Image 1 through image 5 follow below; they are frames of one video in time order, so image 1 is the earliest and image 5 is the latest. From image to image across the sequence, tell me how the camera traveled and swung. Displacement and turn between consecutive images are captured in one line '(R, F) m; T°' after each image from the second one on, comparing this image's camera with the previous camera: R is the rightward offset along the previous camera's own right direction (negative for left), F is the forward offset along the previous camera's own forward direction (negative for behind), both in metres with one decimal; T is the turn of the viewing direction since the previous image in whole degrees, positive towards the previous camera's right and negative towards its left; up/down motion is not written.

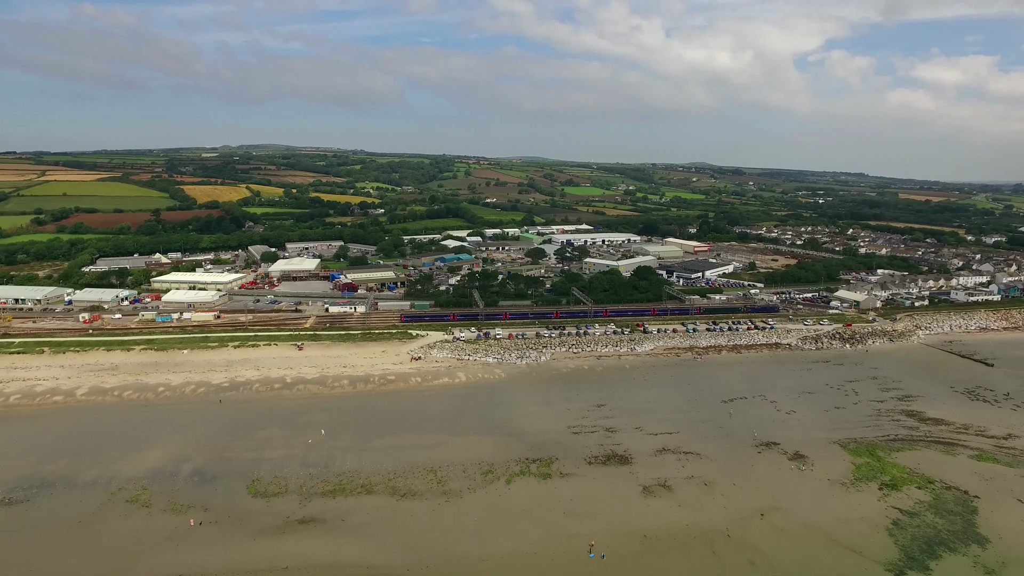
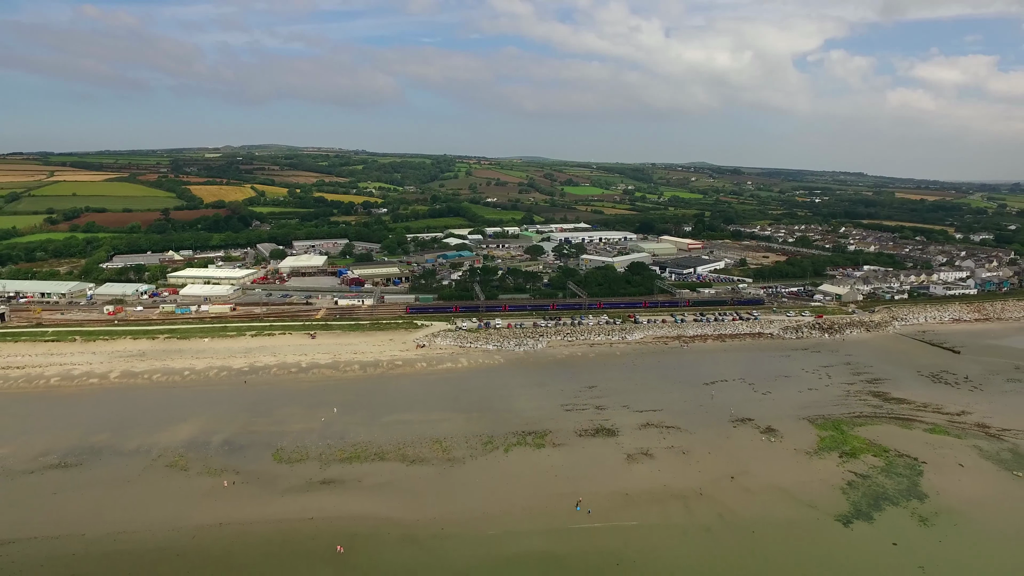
(+0.1, -1.4) m; 0°
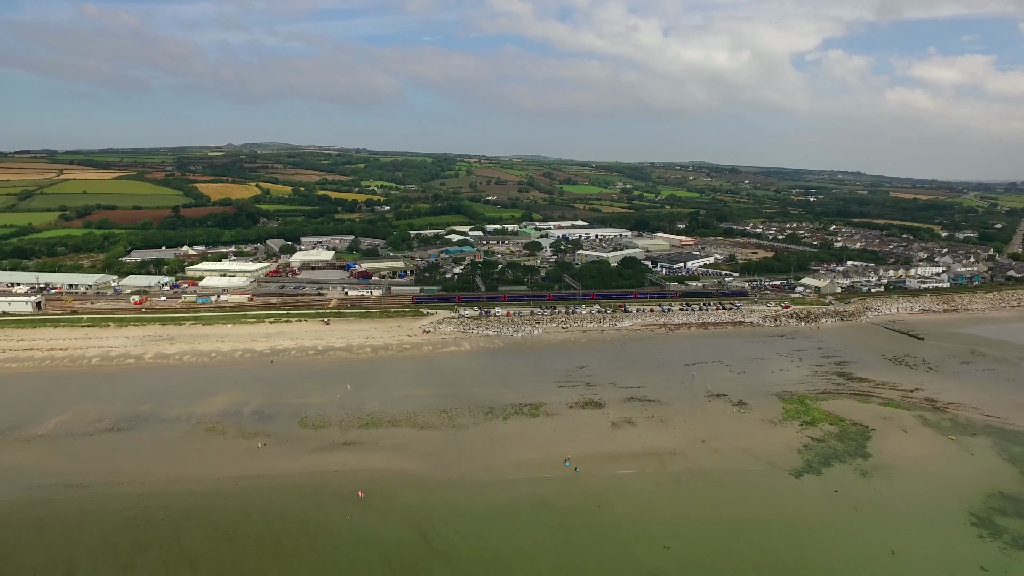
(0.0, -1.8) m; 0°
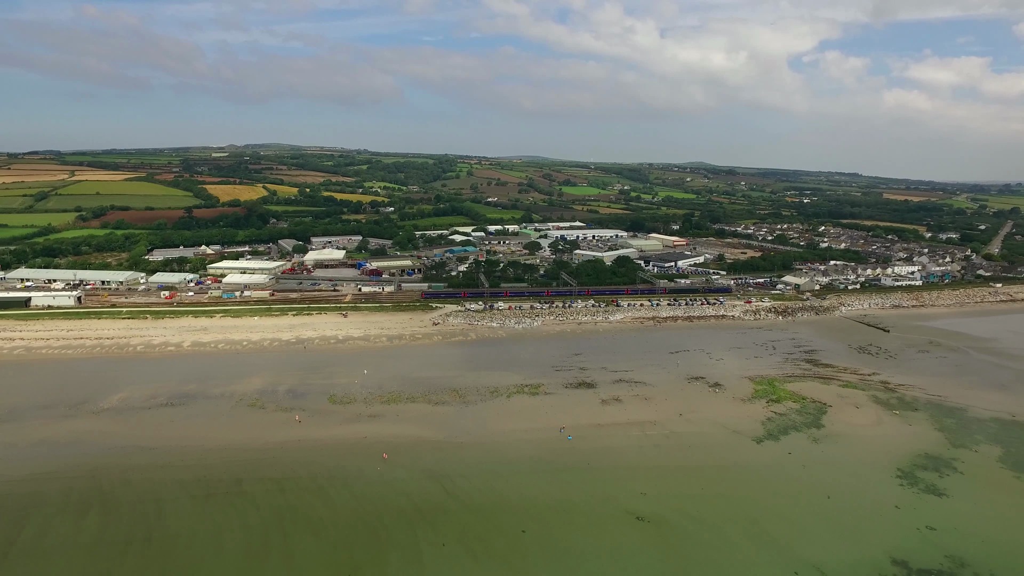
(-0.1, -2.2) m; 0°
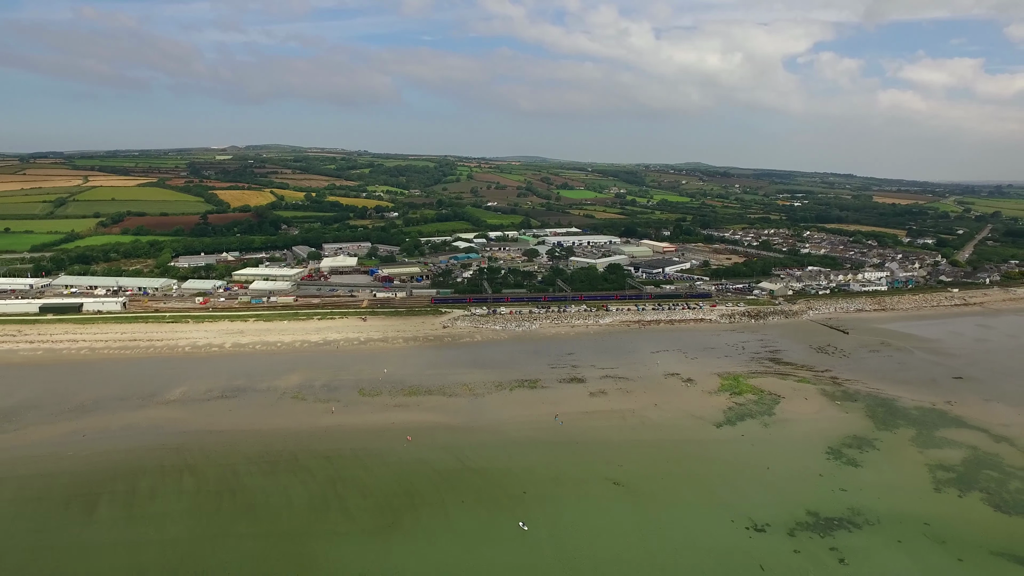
(-0.1, -3.1) m; 0°
